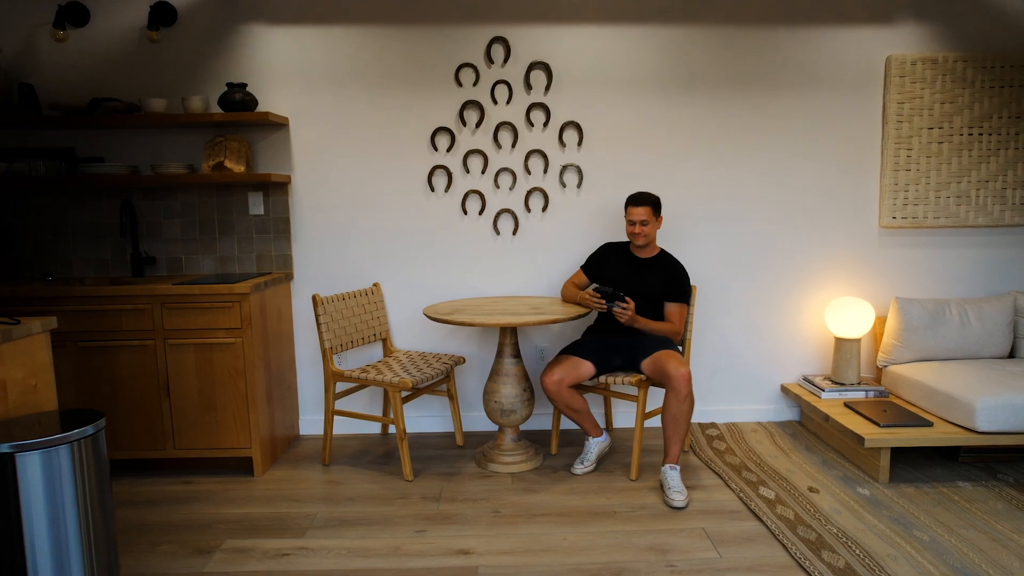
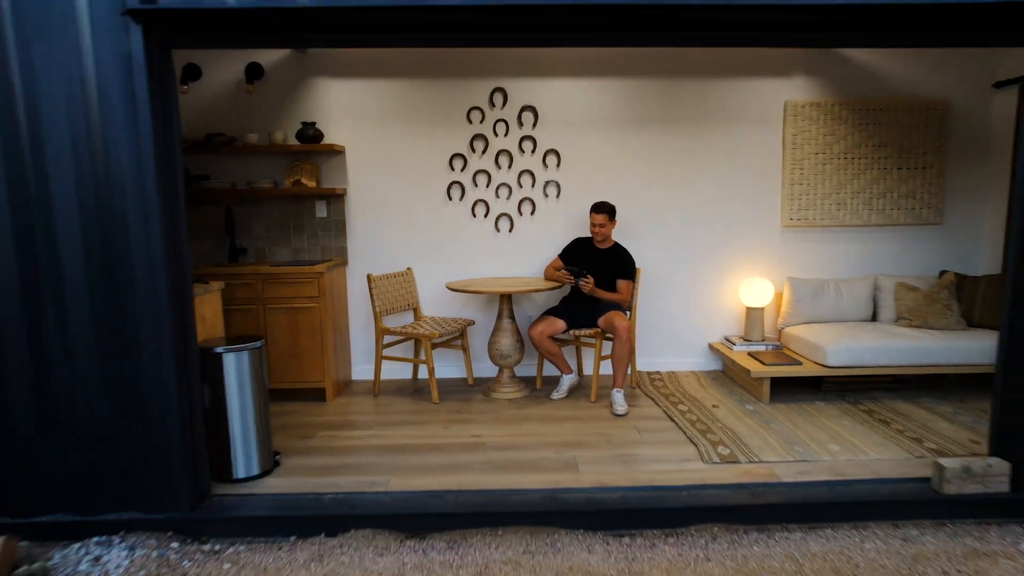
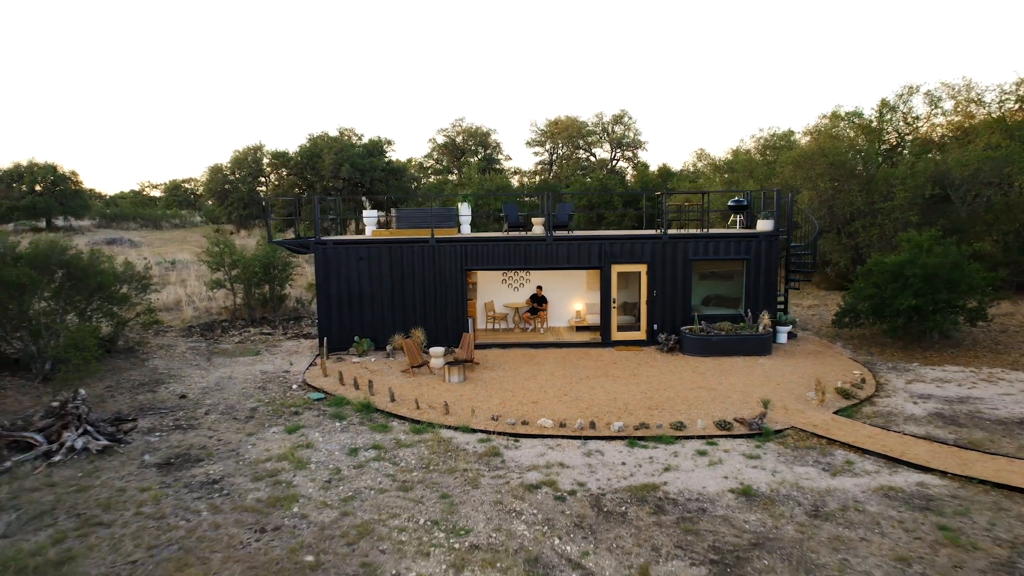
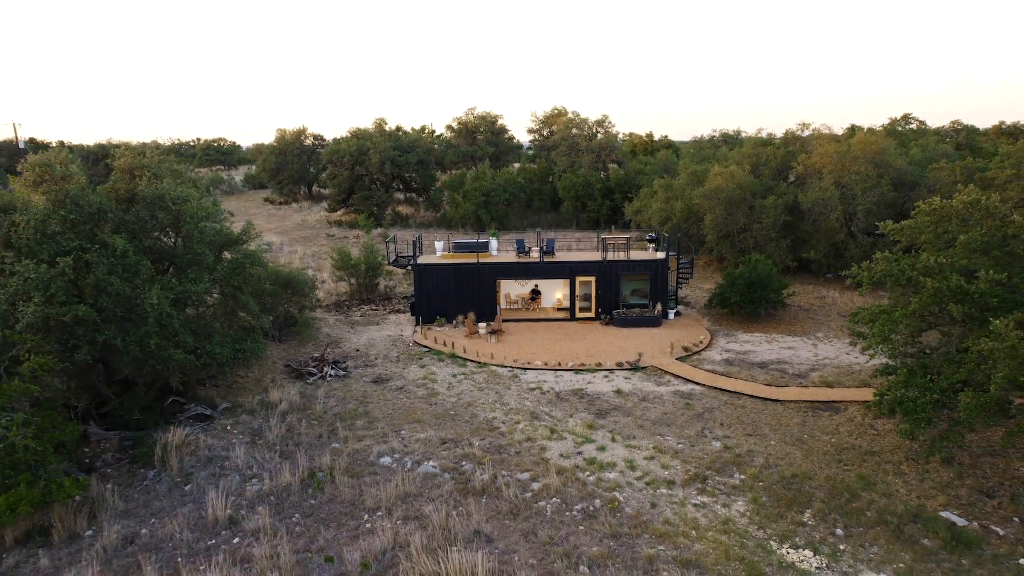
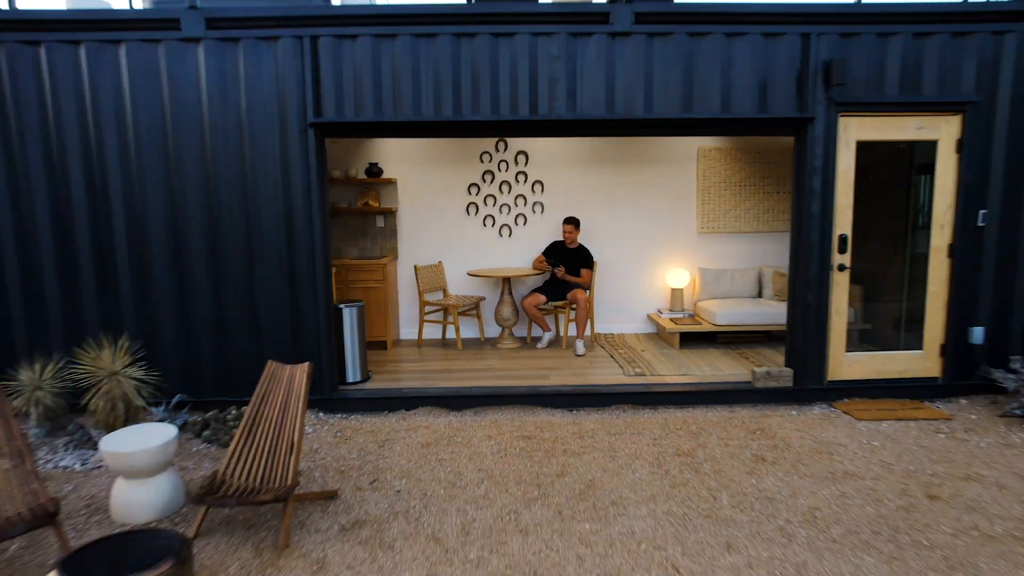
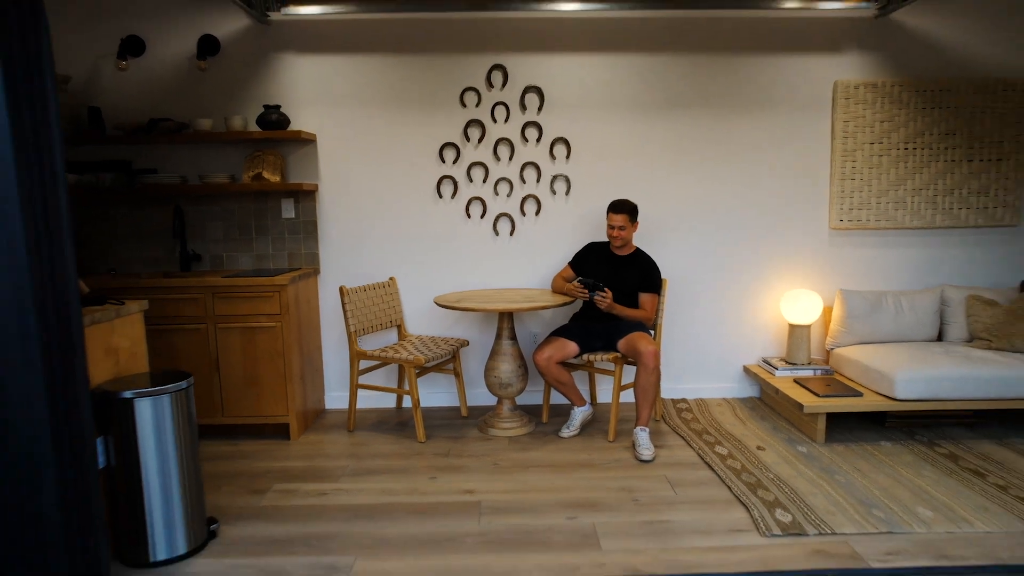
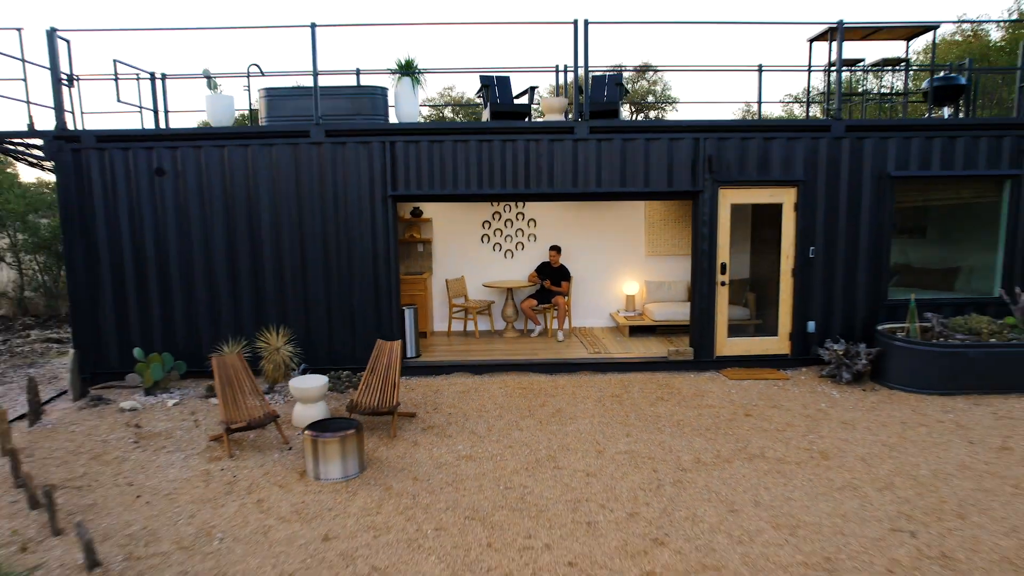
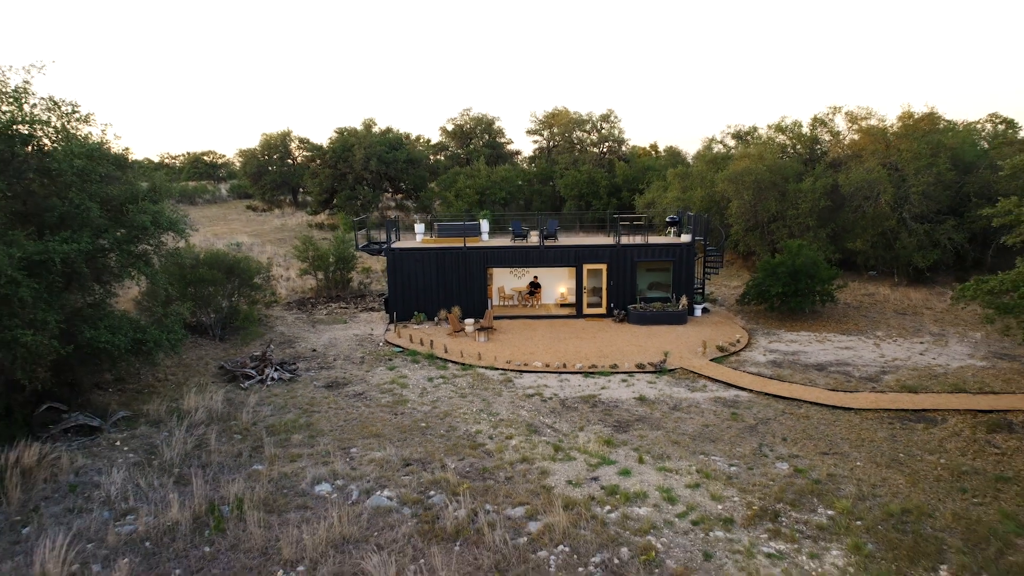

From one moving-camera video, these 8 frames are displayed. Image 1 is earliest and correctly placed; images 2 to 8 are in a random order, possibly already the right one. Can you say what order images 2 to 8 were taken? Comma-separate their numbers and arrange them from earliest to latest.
6, 2, 5, 7, 3, 8, 4
